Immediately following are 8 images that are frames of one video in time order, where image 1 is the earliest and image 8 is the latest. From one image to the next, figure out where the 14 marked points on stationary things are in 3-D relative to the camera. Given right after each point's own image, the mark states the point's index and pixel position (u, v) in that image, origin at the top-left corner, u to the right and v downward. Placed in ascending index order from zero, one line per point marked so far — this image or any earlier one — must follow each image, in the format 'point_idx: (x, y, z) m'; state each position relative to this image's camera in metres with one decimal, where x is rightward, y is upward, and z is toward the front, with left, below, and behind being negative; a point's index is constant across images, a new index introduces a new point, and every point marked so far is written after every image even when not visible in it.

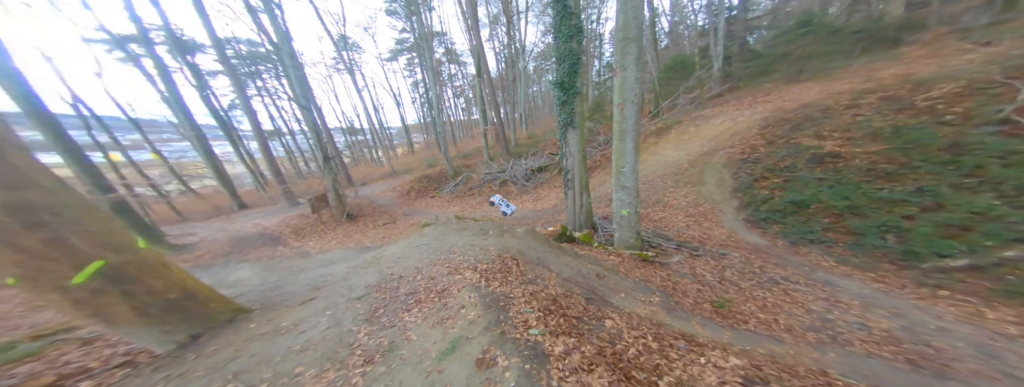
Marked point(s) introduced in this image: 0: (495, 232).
0: (-0.5, -1.0, +5.6) m
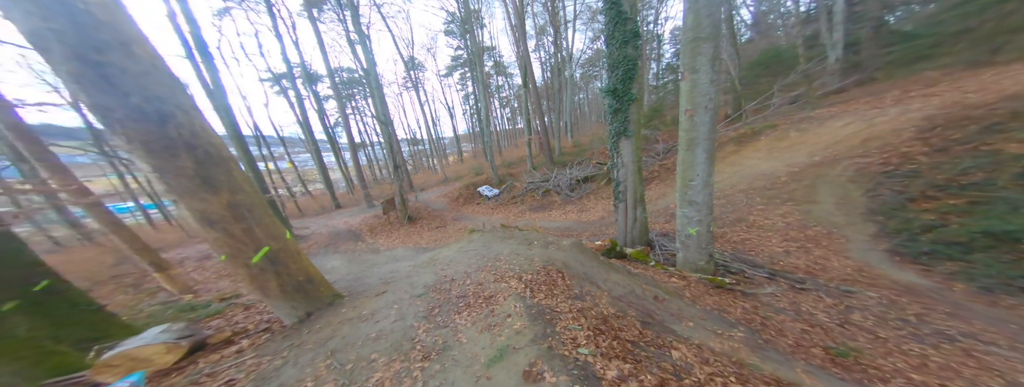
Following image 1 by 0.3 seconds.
0: (+0.7, -1.2, +5.5) m
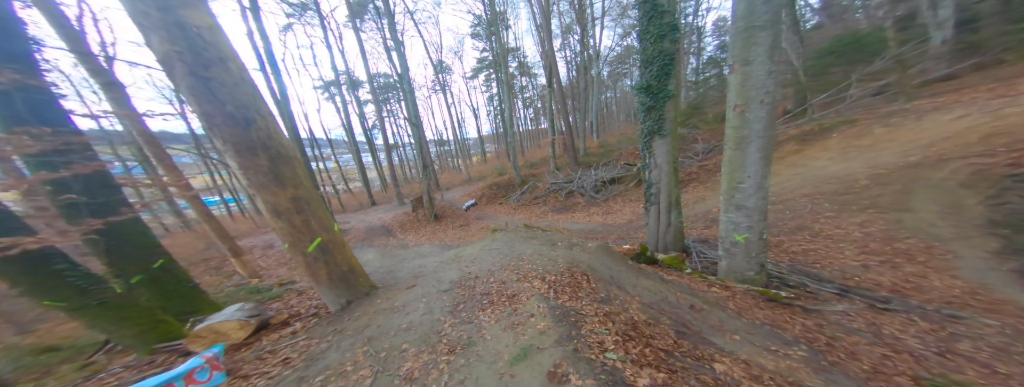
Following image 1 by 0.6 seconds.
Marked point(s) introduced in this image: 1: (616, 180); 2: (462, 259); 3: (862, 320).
0: (+1.3, -1.3, +5.4) m
1: (+7.2, +0.9, +15.0) m
2: (-1.3, -1.7, +5.7) m
3: (+5.1, -1.8, +3.1) m
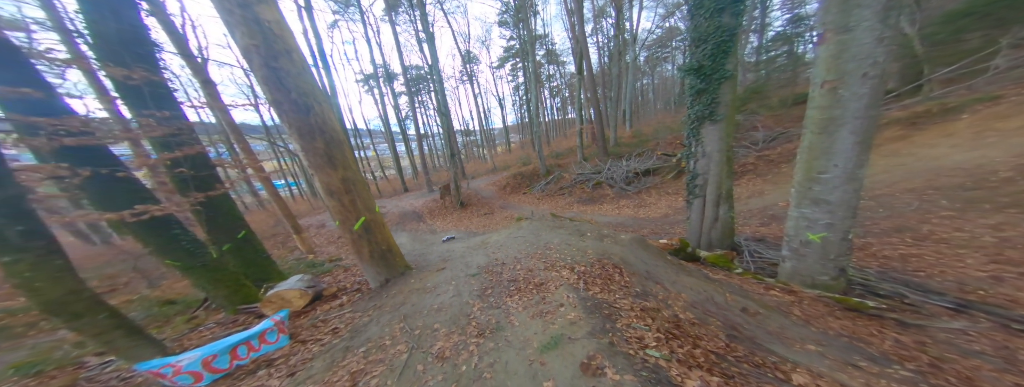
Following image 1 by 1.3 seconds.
0: (+2.0, -1.0, +5.1) m
1: (+9.0, +1.4, +14.0) m
2: (-0.6, -1.4, +5.8) m
3: (+5.5, -1.7, +2.5) m
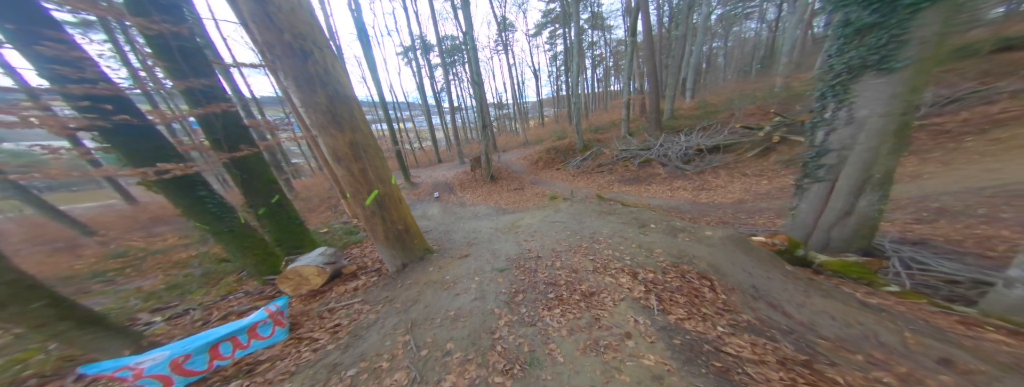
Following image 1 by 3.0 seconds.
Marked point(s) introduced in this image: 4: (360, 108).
0: (+2.7, -0.6, +3.9) m
1: (+10.9, +2.5, +11.4) m
2: (+0.2, -0.8, +5.0) m
3: (+5.8, -1.8, +0.9) m
4: (-2.2, +1.2, +3.1) m
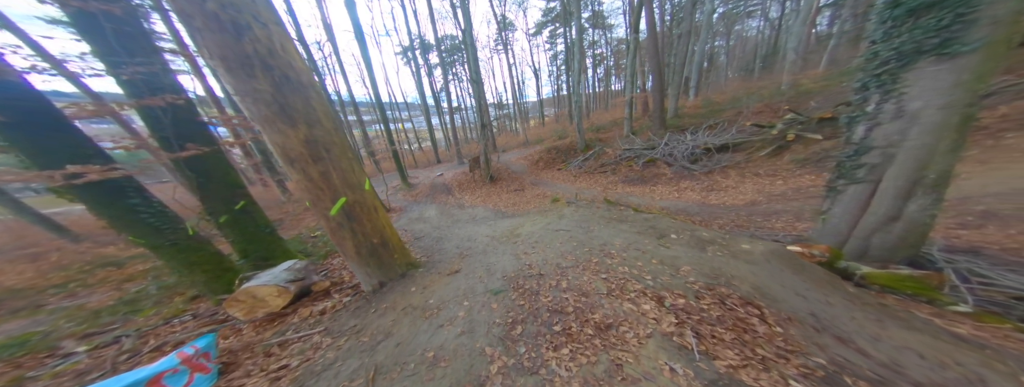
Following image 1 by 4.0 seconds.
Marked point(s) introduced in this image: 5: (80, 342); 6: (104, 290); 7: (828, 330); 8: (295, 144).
0: (+2.6, -0.7, +3.4) m
1: (+10.9, +2.4, +10.8) m
2: (+0.2, -0.9, +4.4) m
3: (+5.7, -1.8, +0.4) m
4: (-2.3, +1.1, +2.6) m
5: (-5.7, -2.0, +2.9) m
6: (-8.7, -2.1, +4.6) m
7: (+2.8, -1.2, +1.9) m
8: (-2.4, +0.5, +2.4) m
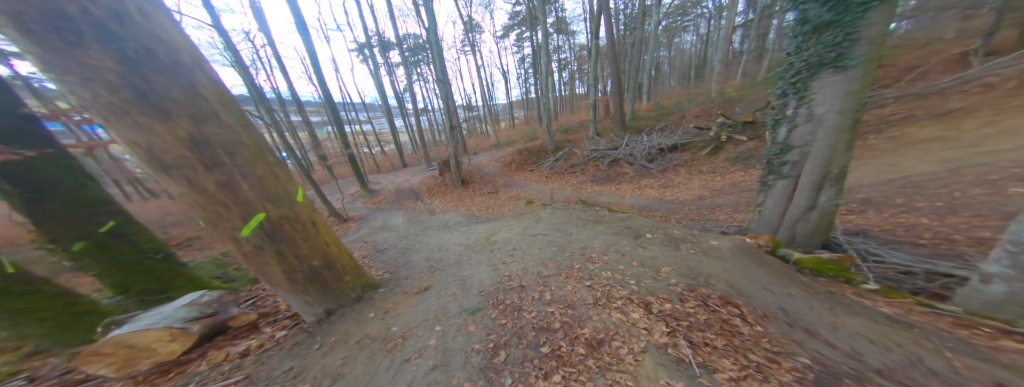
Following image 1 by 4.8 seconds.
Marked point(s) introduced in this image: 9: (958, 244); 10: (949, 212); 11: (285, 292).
0: (+2.3, -0.7, +3.4) m
1: (+9.3, +2.6, +12.0) m
2: (-0.3, -1.0, +4.1) m
3: (+5.8, -1.7, +0.9) m
4: (-2.6, +1.0, +2.0) m
5: (-5.9, -2.2, +1.8) m
6: (-9.1, -2.4, +3.1) m
7: (+2.6, -1.2, +2.0) m
8: (-2.6, +0.4, +1.8) m
9: (+7.9, -0.9, +3.8) m
10: (+9.2, -0.4, +4.6) m
11: (-2.6, -1.1, +2.5) m
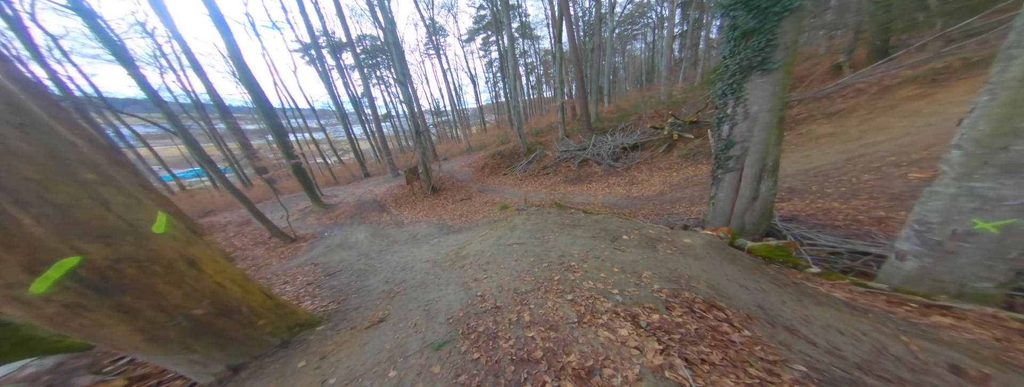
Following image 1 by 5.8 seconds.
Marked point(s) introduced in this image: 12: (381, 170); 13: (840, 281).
0: (+1.8, -0.7, +3.4) m
1: (+7.6, +2.8, +12.7) m
2: (-0.8, -1.1, +3.7) m
3: (+5.7, -1.5, +1.3) m
4: (-2.8, +0.8, +1.3) m
5: (-5.9, -2.6, +0.7) m
6: (-9.3, -2.9, +1.6) m
7: (+2.4, -1.2, +2.0) m
8: (-2.8, +0.2, +1.1) m
9: (+7.3, -0.6, +4.4) m
10: (+8.6, -0.1, +5.4) m
11: (-2.8, -1.3, +1.8) m
12: (-11.7, +2.1, +18.9) m
13: (+4.7, -1.3, +3.1) m
